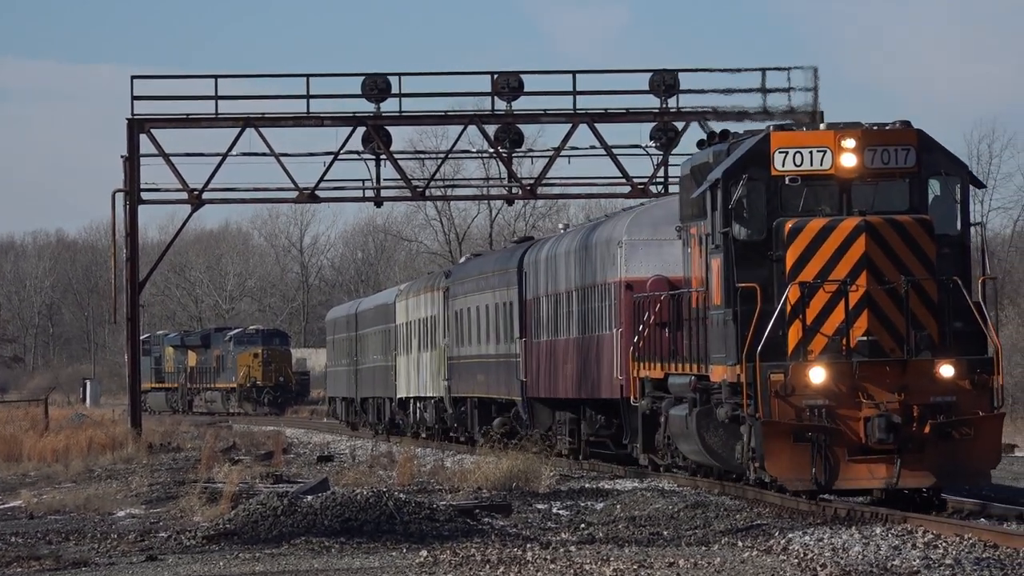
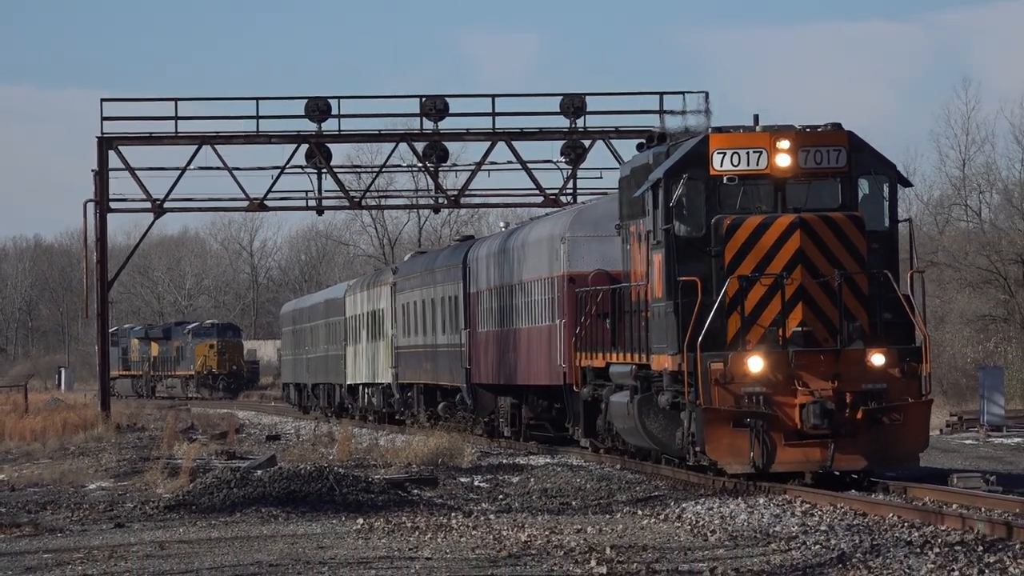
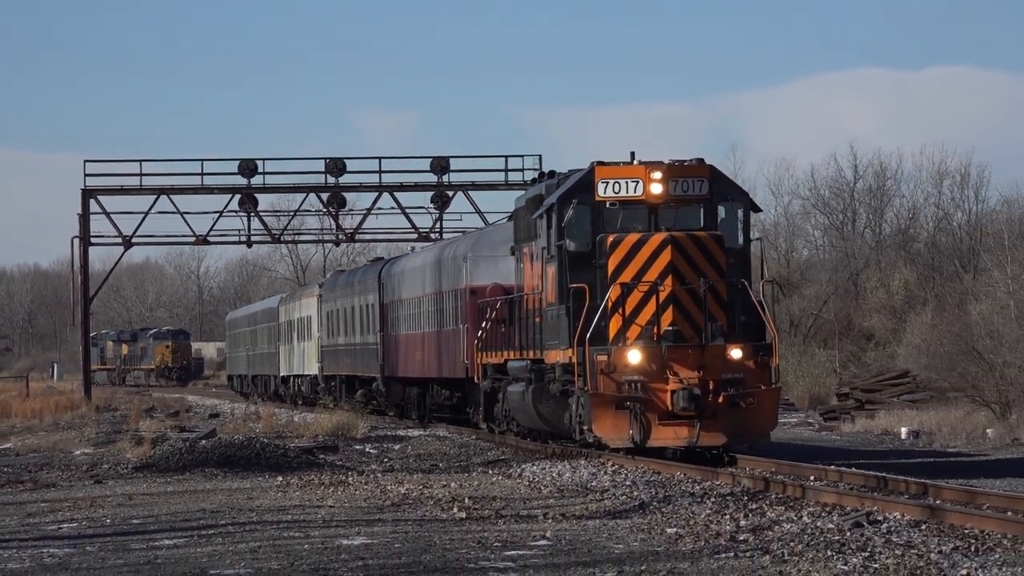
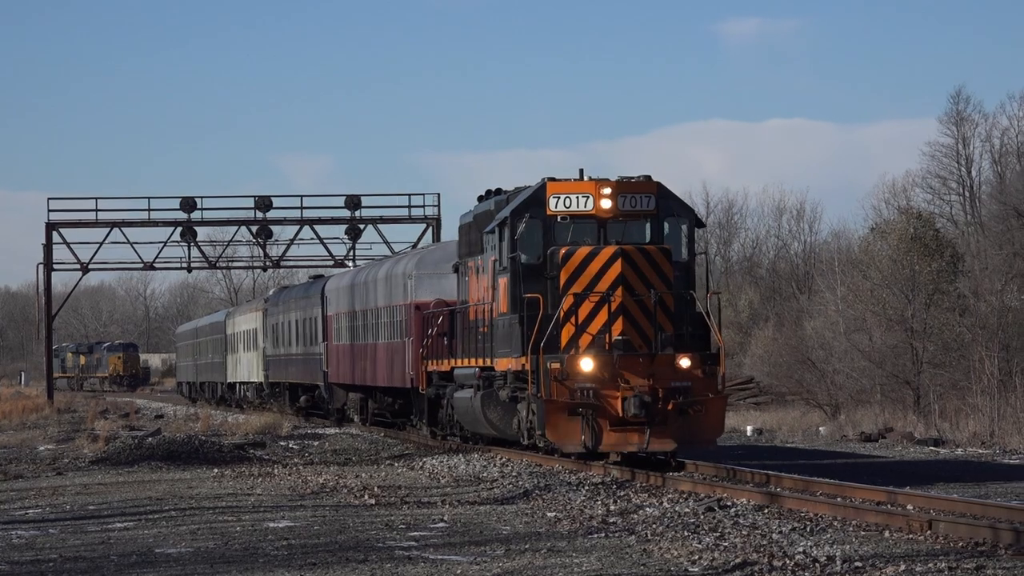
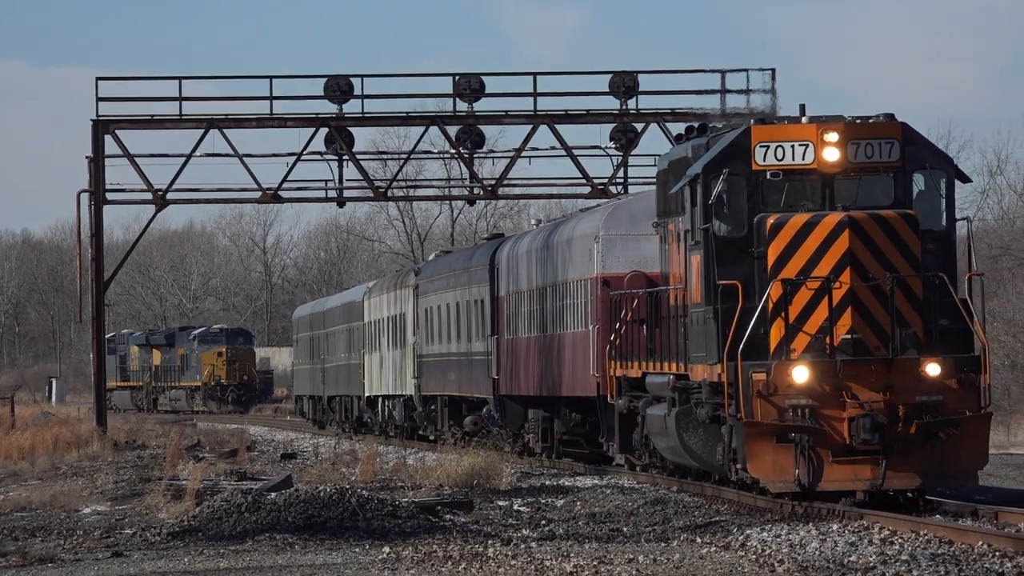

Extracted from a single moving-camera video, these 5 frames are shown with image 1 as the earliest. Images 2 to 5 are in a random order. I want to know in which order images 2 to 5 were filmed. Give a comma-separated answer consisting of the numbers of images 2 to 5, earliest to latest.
5, 2, 3, 4
